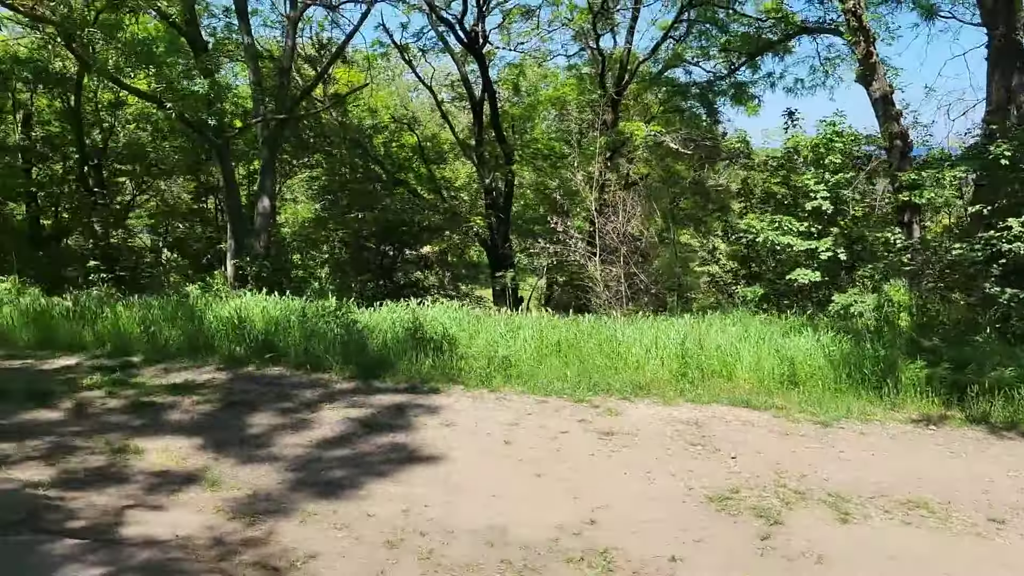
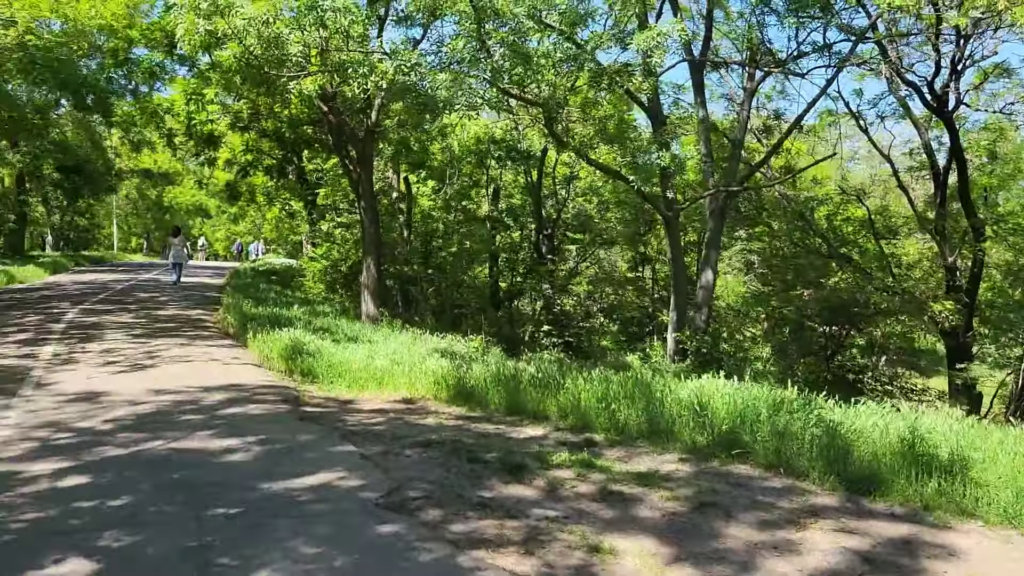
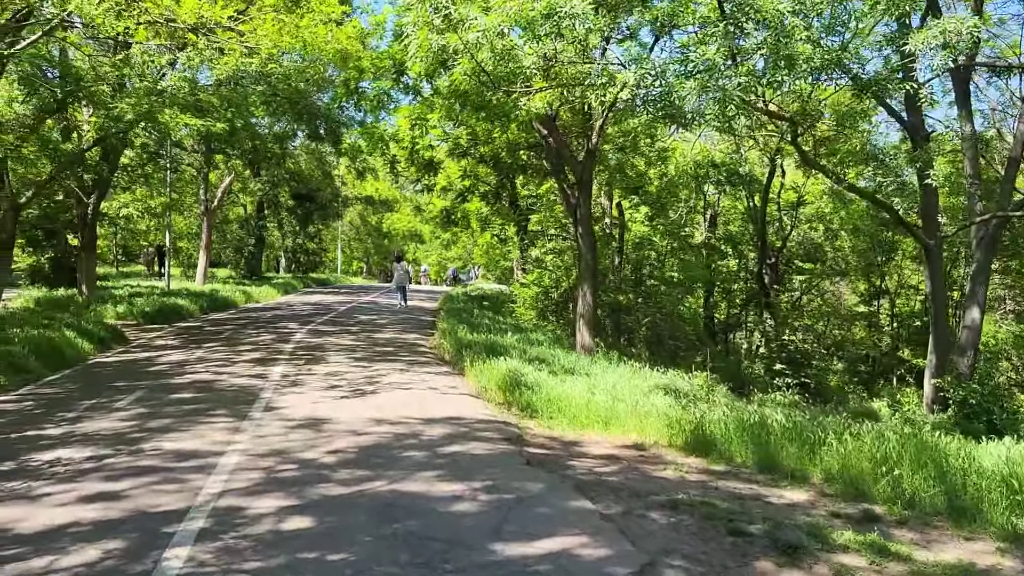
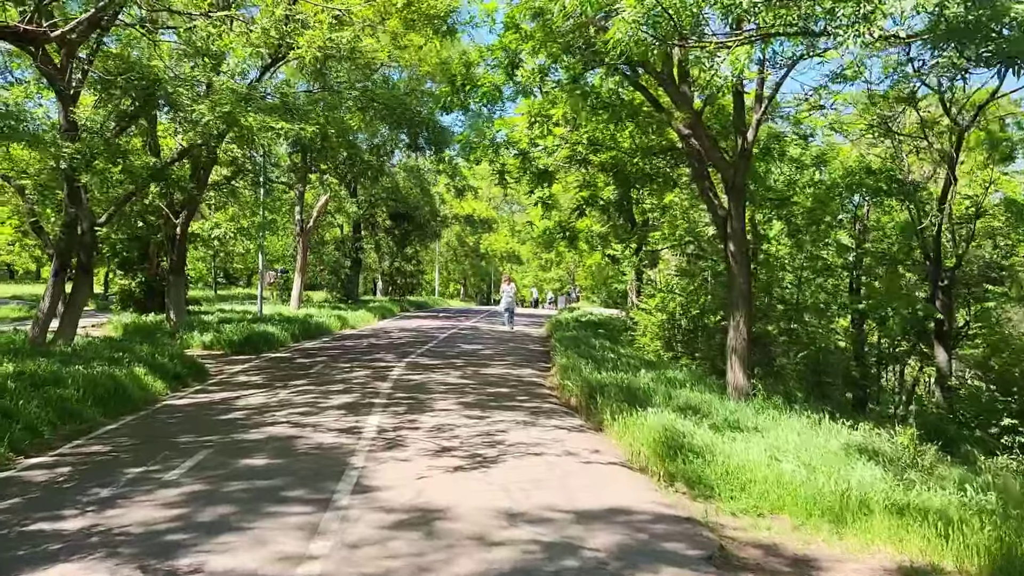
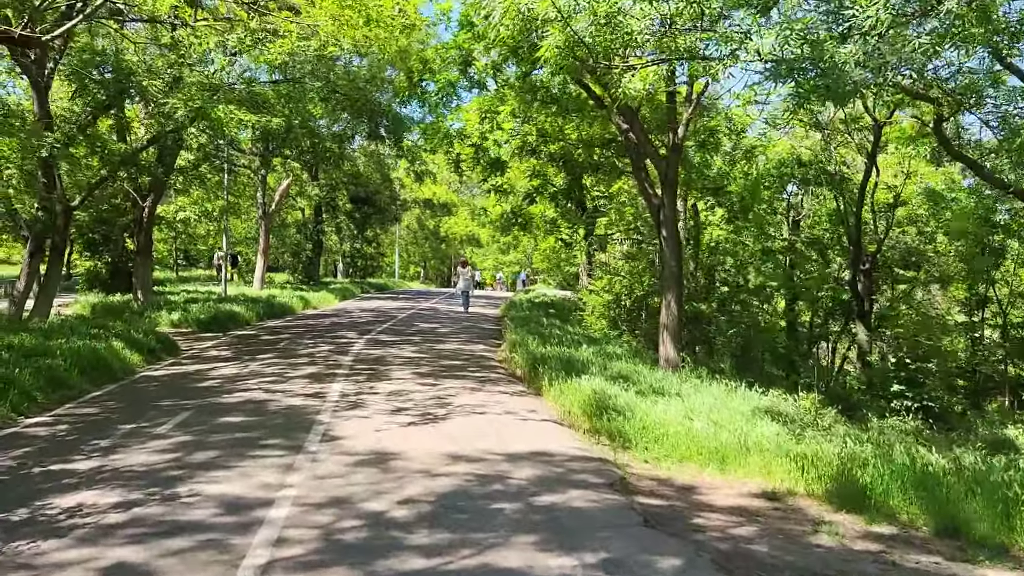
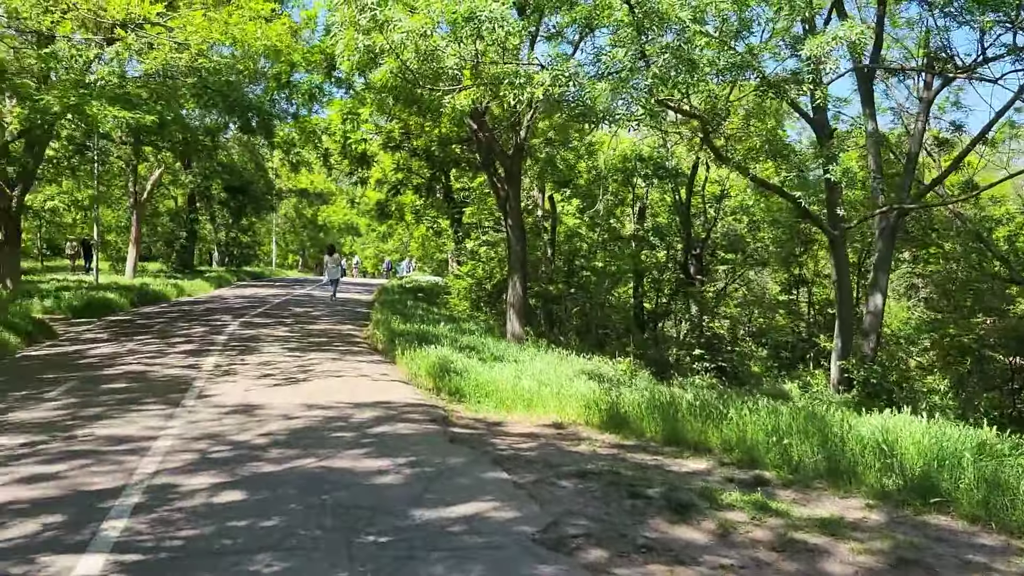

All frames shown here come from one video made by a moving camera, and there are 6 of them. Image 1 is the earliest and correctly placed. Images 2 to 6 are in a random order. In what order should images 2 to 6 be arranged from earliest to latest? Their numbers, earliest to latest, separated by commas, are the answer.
2, 6, 3, 5, 4
